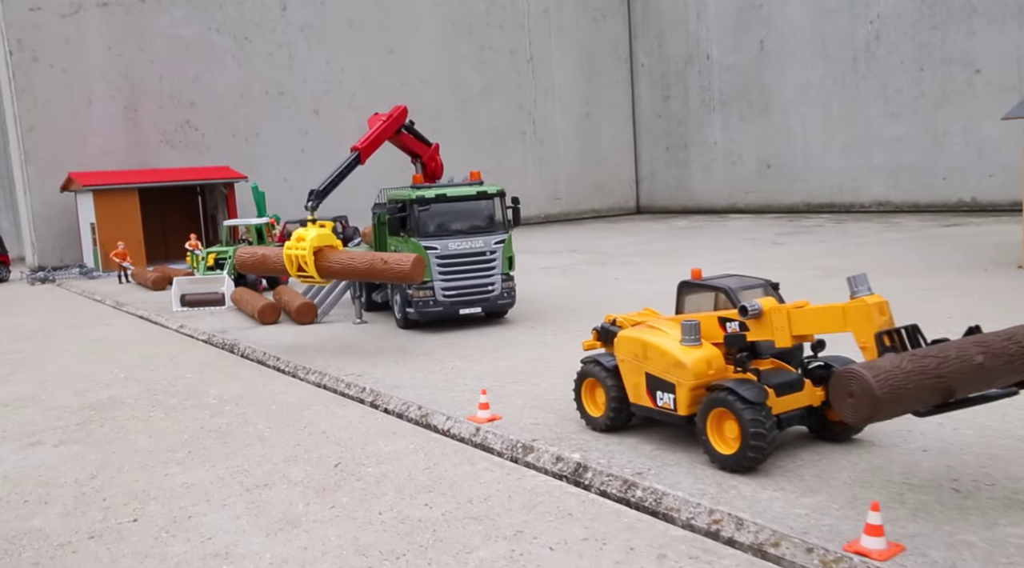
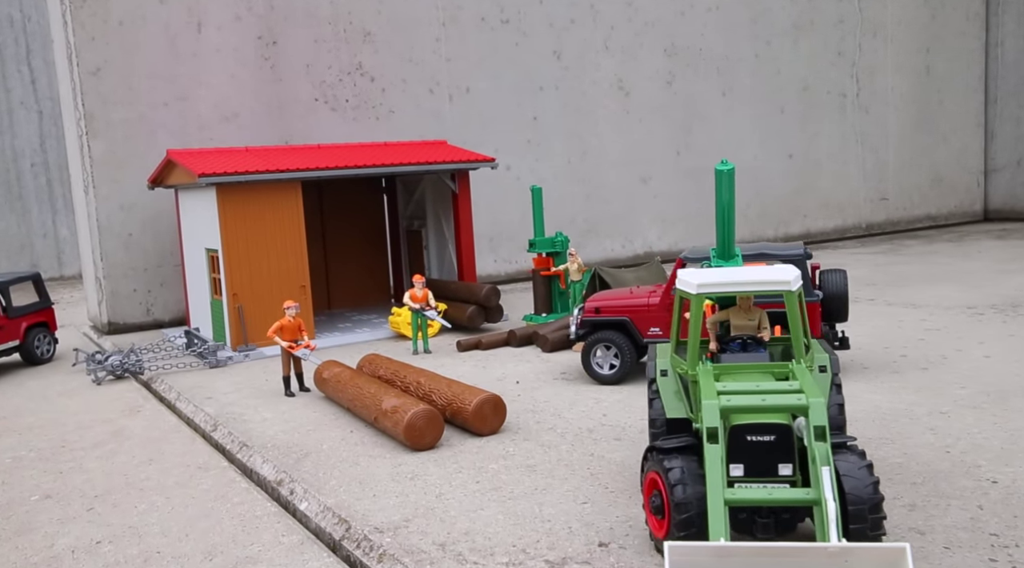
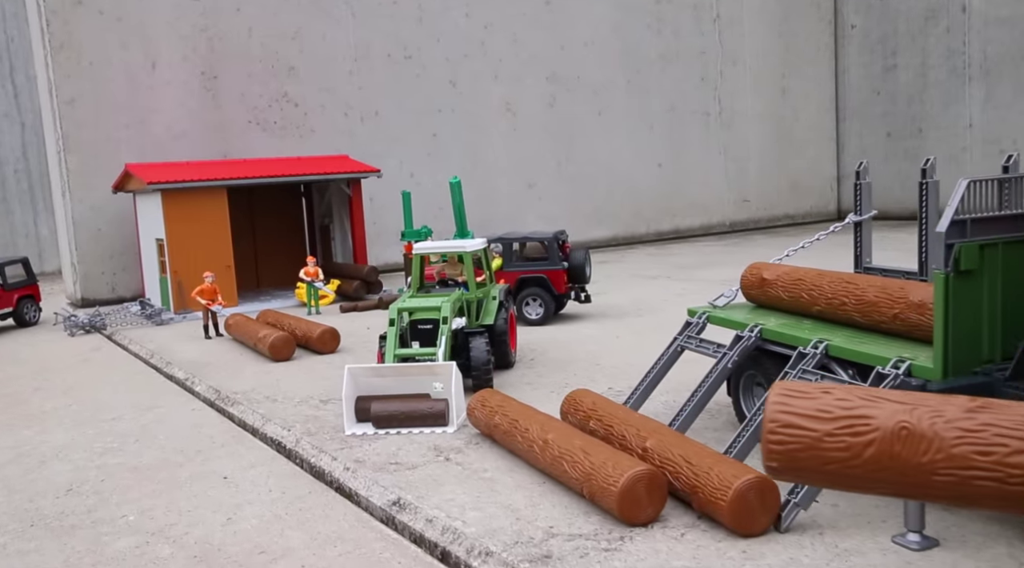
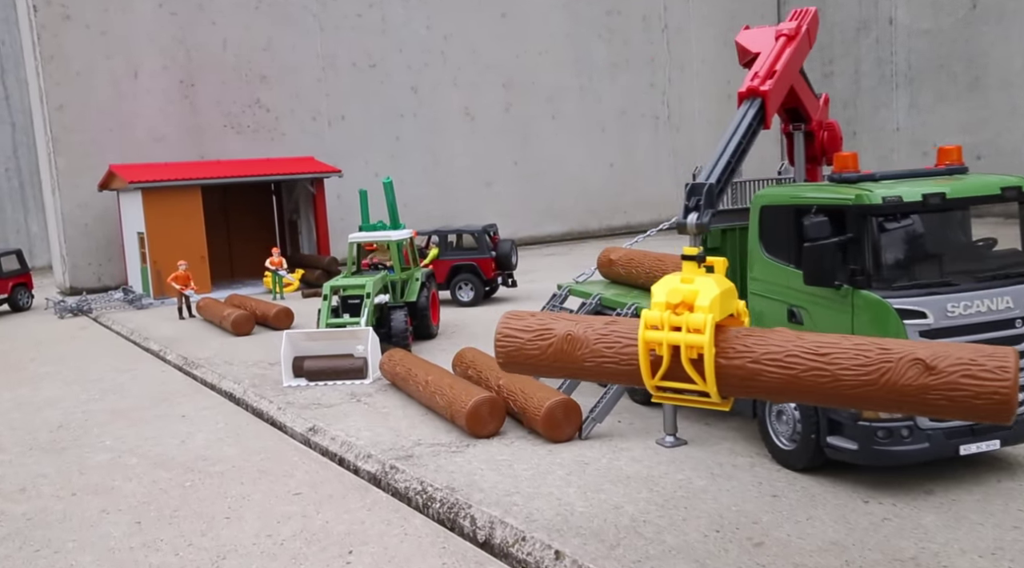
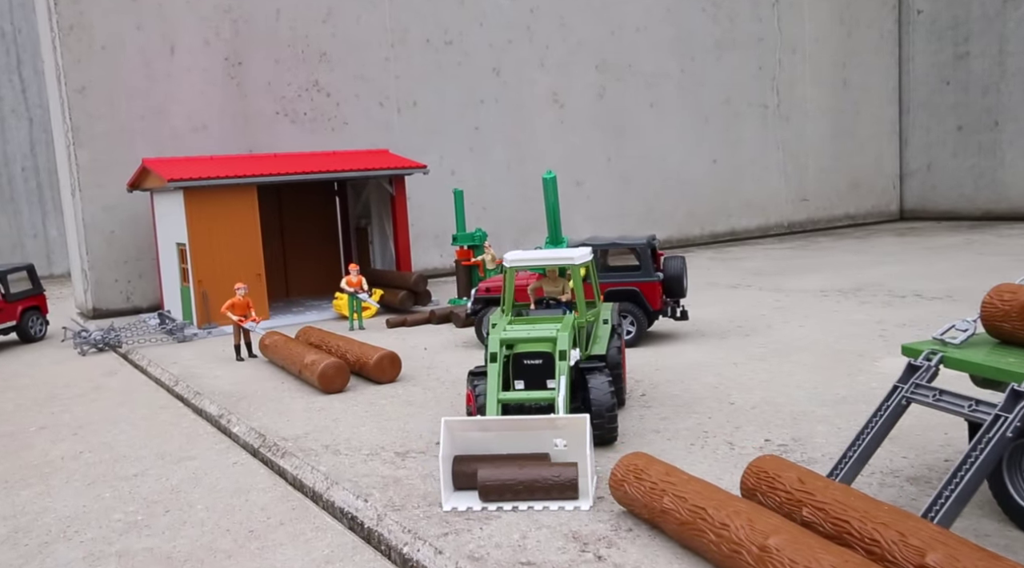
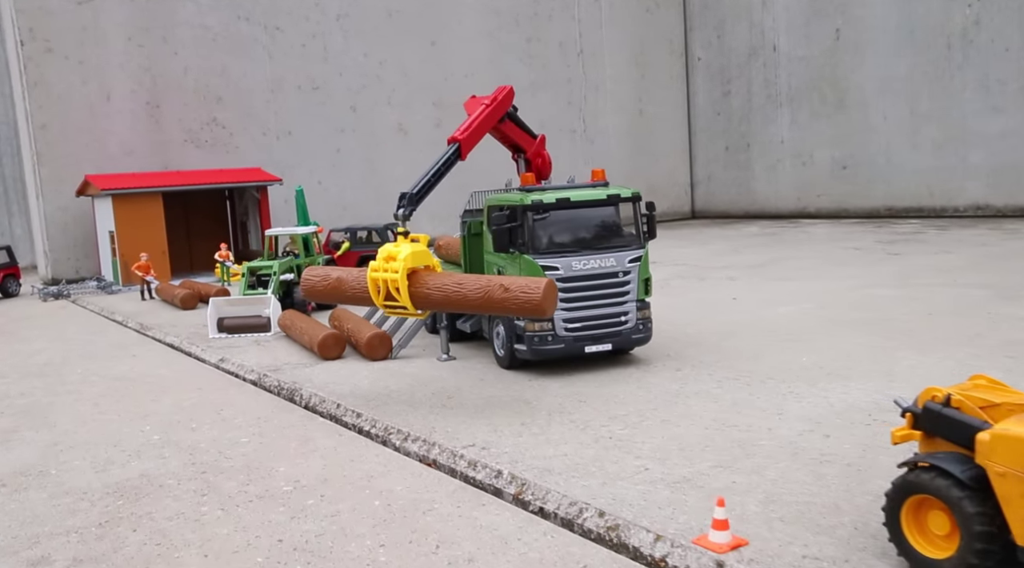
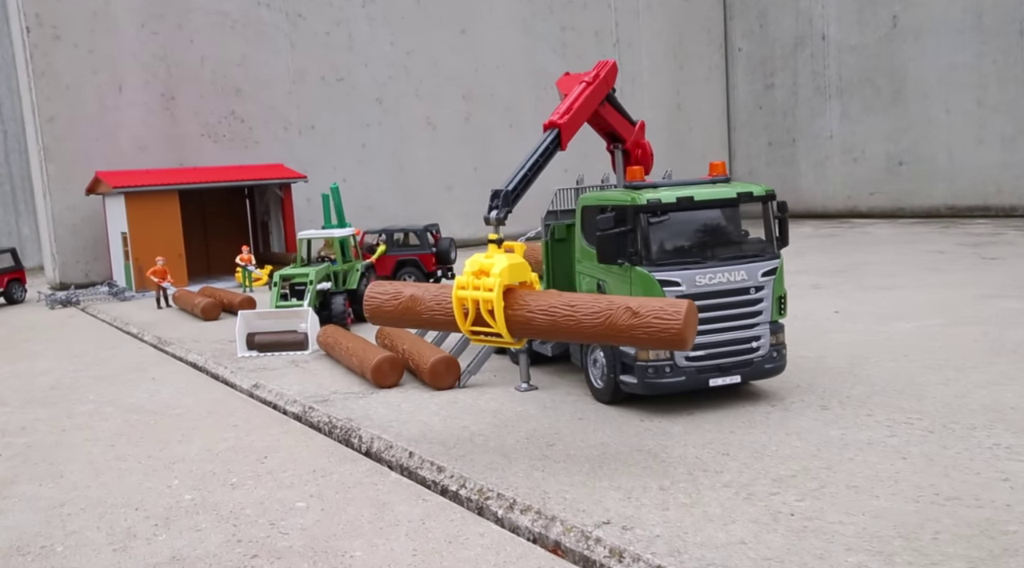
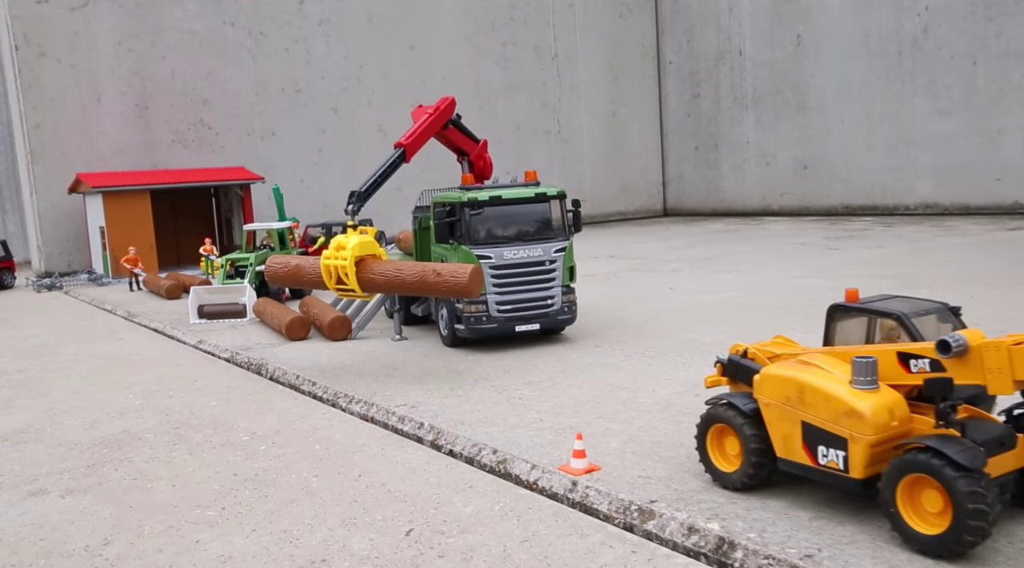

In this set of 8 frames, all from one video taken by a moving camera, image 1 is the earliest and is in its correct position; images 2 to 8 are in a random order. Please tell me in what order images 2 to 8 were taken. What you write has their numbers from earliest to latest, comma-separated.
8, 6, 7, 4, 3, 5, 2
